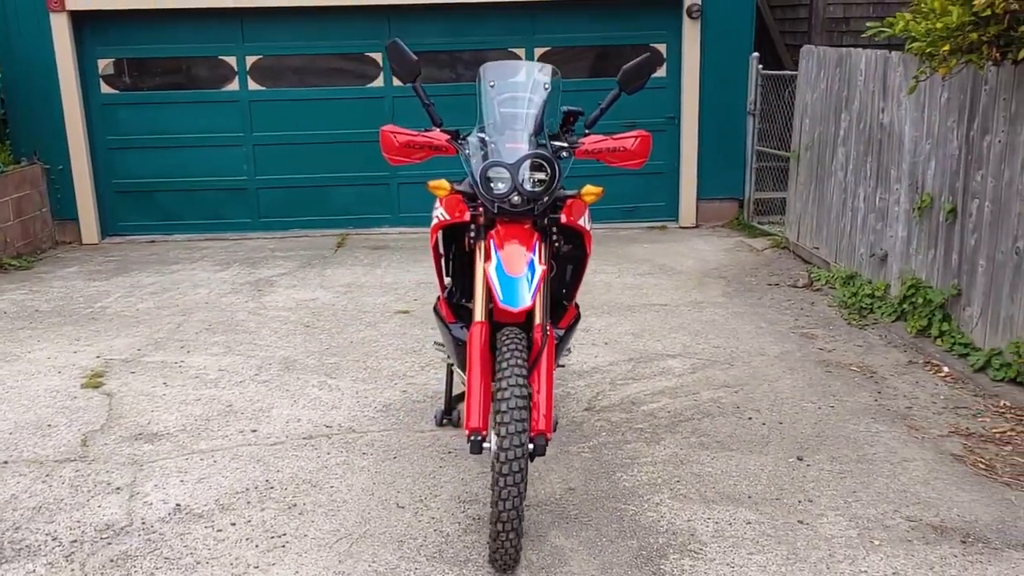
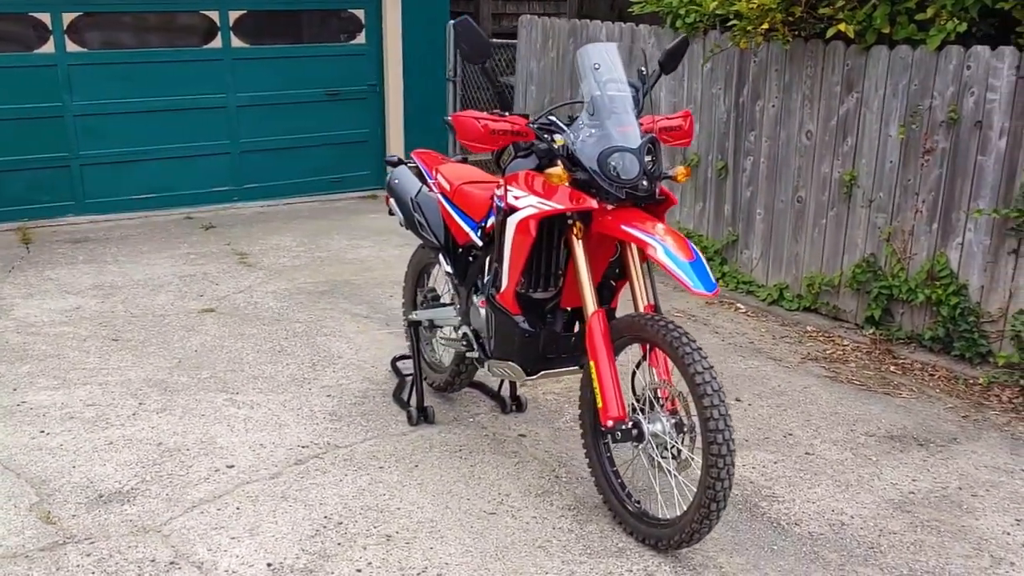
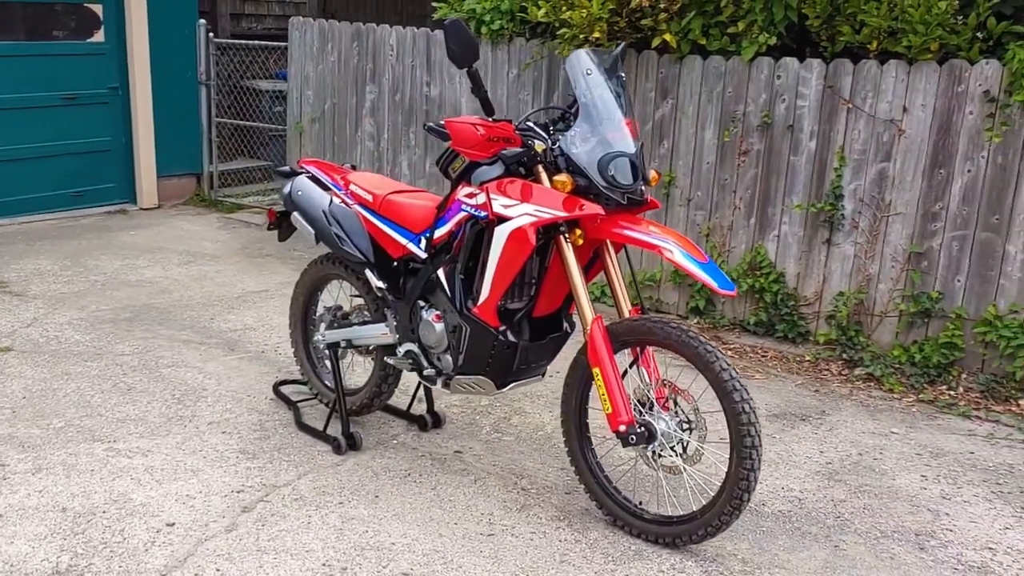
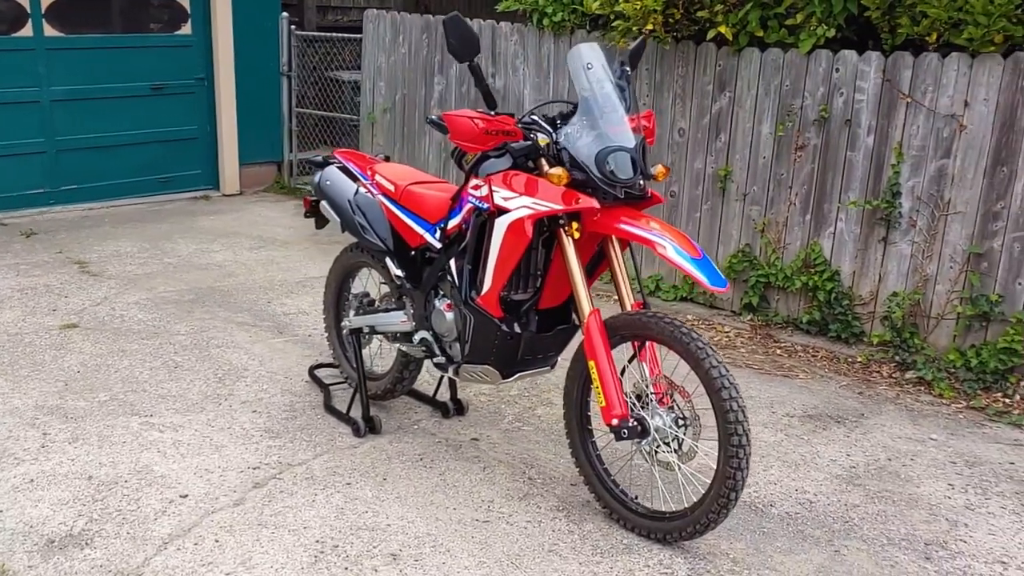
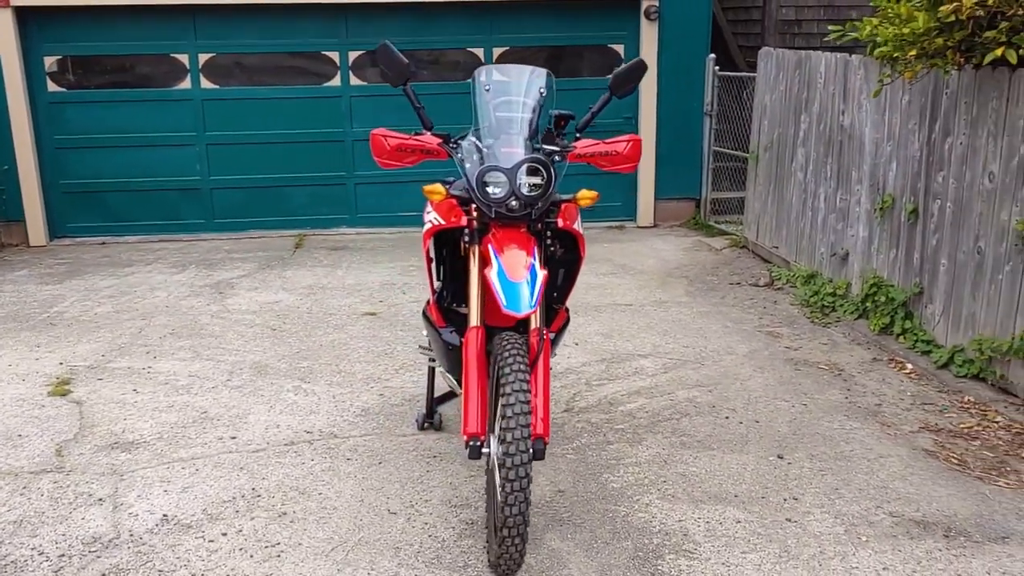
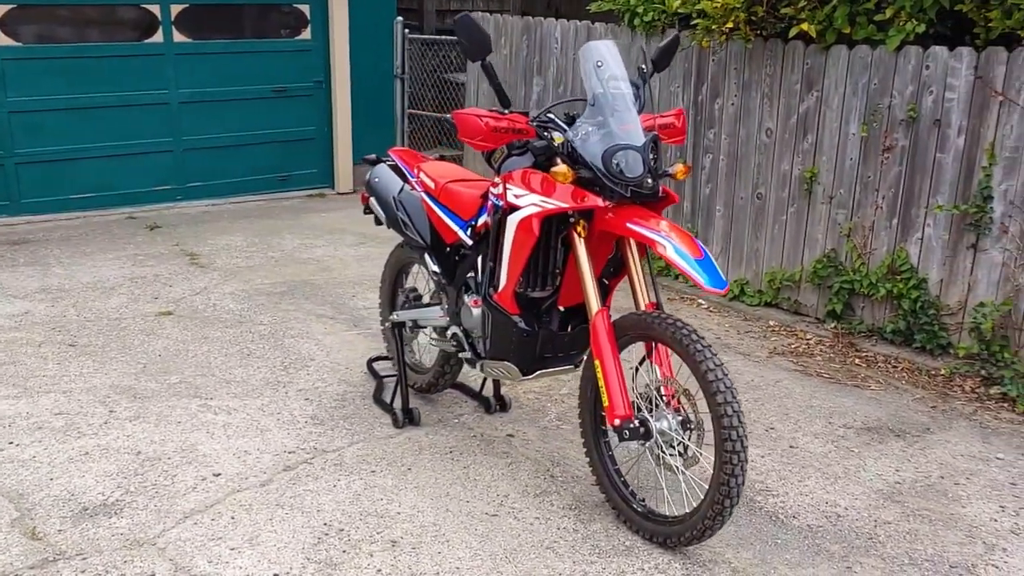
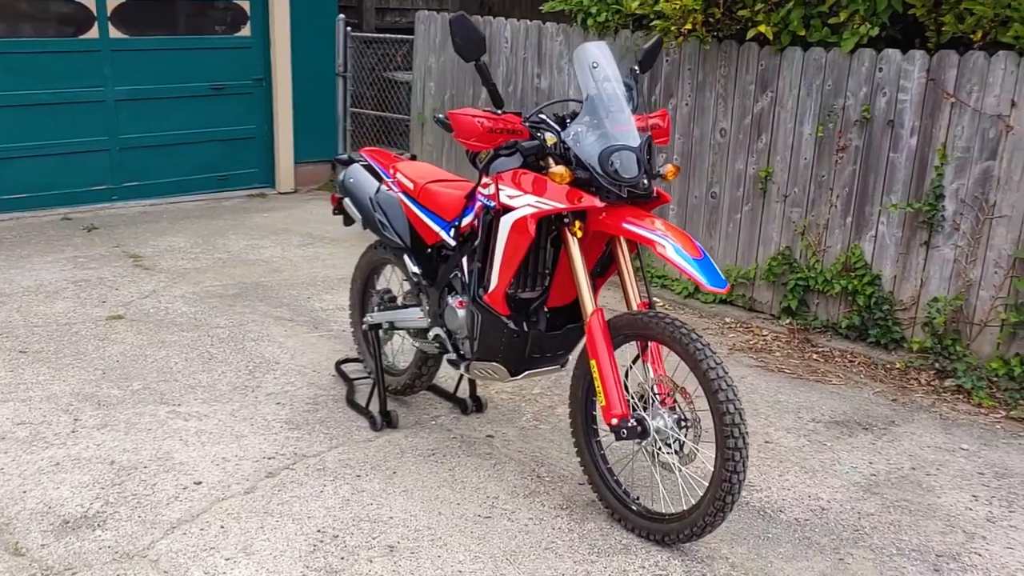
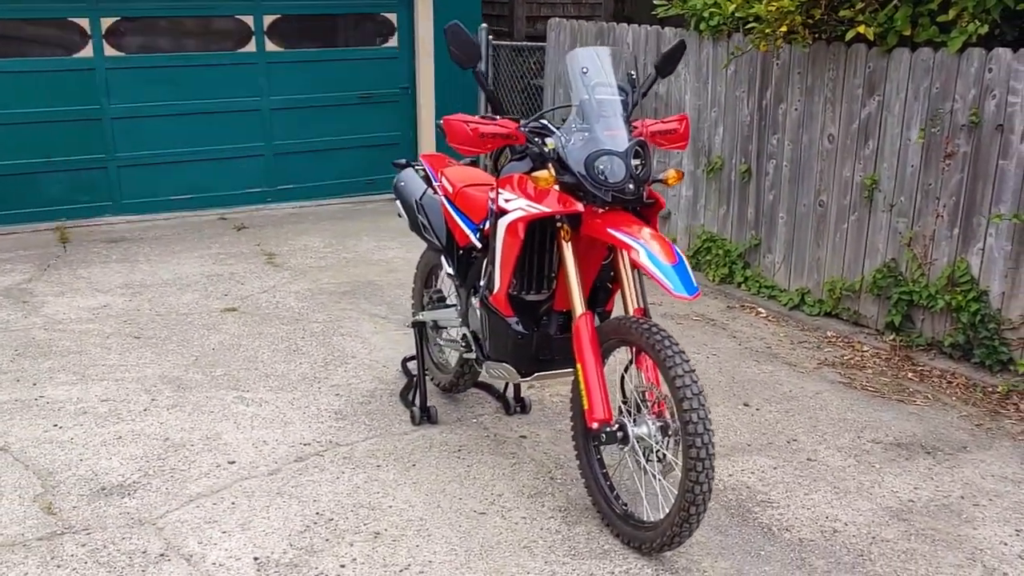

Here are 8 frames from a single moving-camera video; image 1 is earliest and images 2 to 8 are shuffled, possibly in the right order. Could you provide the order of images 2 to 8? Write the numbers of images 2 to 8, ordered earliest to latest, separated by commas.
5, 8, 2, 6, 7, 4, 3
